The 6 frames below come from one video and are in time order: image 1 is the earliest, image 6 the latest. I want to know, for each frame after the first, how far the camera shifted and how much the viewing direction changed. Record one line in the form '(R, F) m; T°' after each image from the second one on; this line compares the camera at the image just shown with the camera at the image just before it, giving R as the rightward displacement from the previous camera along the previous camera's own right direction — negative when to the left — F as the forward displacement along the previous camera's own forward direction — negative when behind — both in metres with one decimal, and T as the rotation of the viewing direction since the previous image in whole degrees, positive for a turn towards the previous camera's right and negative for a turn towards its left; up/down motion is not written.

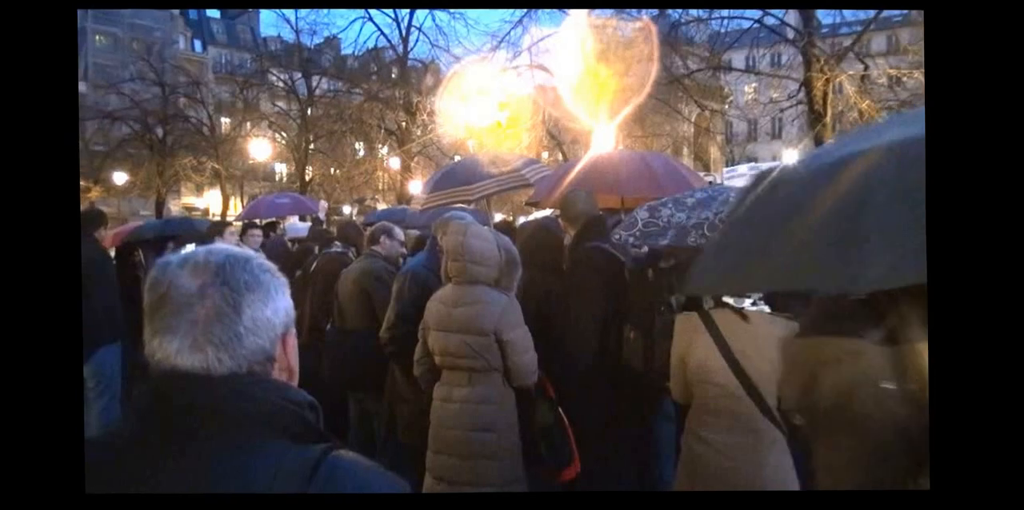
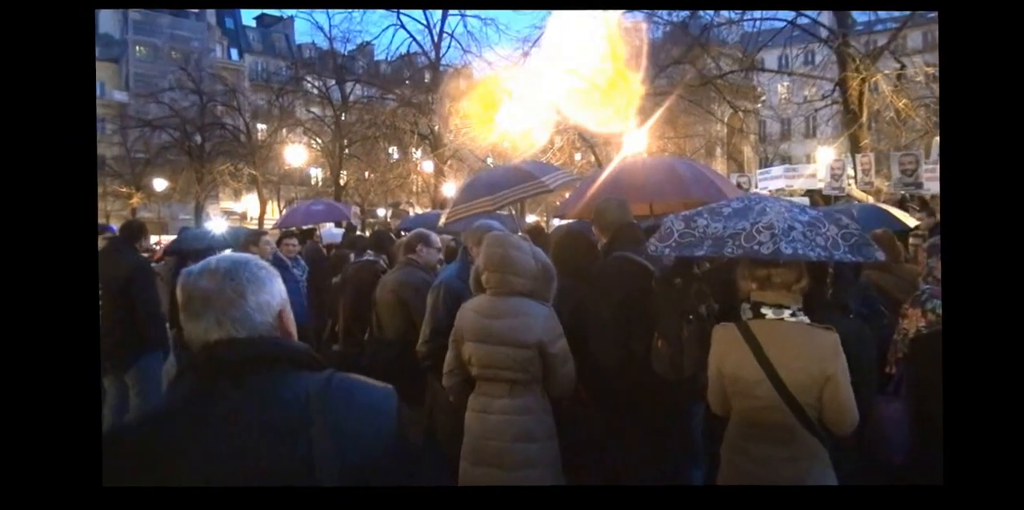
(0.0, 0.0) m; -2°
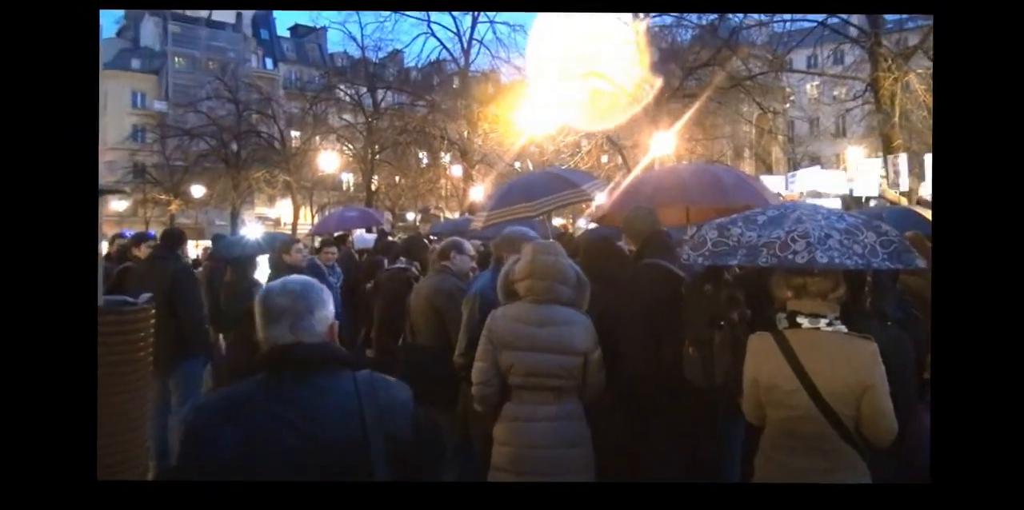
(0.0, 0.0) m; -2°
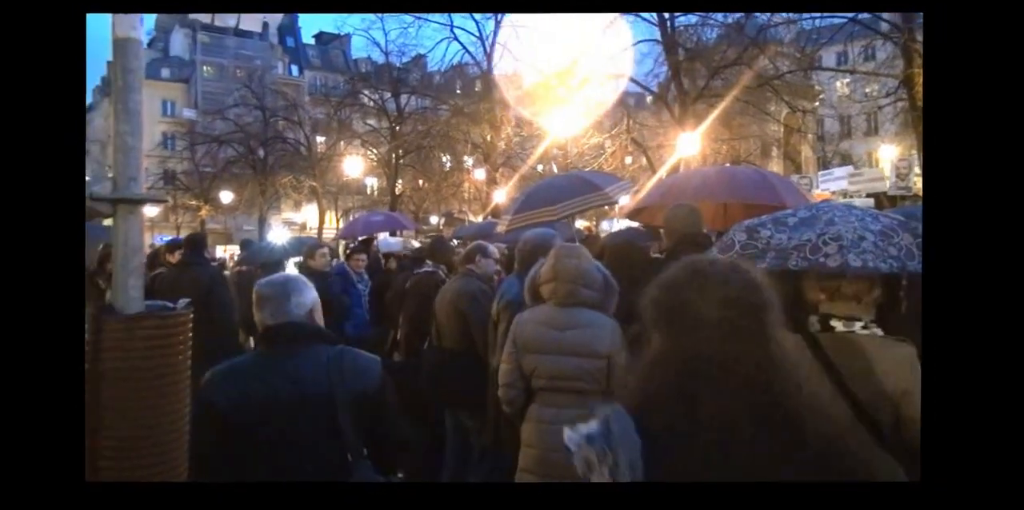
(+0.1, 0.0) m; -3°
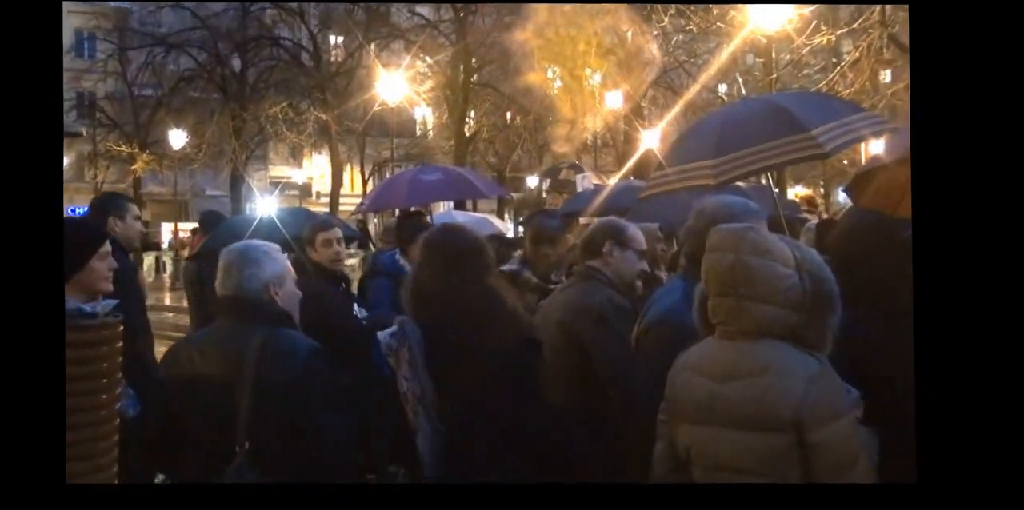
(-0.3, +2.3) m; -6°
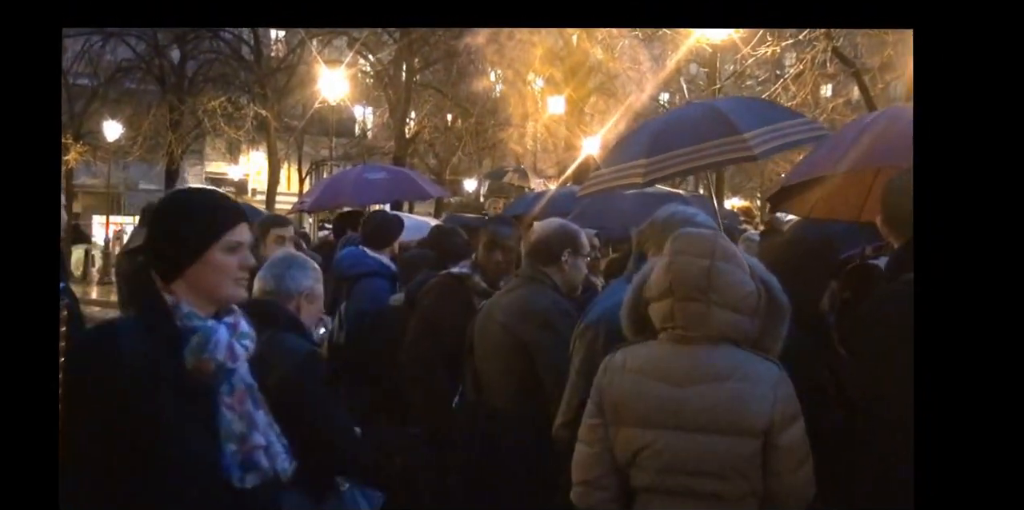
(+0.2, 0.0) m; +1°
